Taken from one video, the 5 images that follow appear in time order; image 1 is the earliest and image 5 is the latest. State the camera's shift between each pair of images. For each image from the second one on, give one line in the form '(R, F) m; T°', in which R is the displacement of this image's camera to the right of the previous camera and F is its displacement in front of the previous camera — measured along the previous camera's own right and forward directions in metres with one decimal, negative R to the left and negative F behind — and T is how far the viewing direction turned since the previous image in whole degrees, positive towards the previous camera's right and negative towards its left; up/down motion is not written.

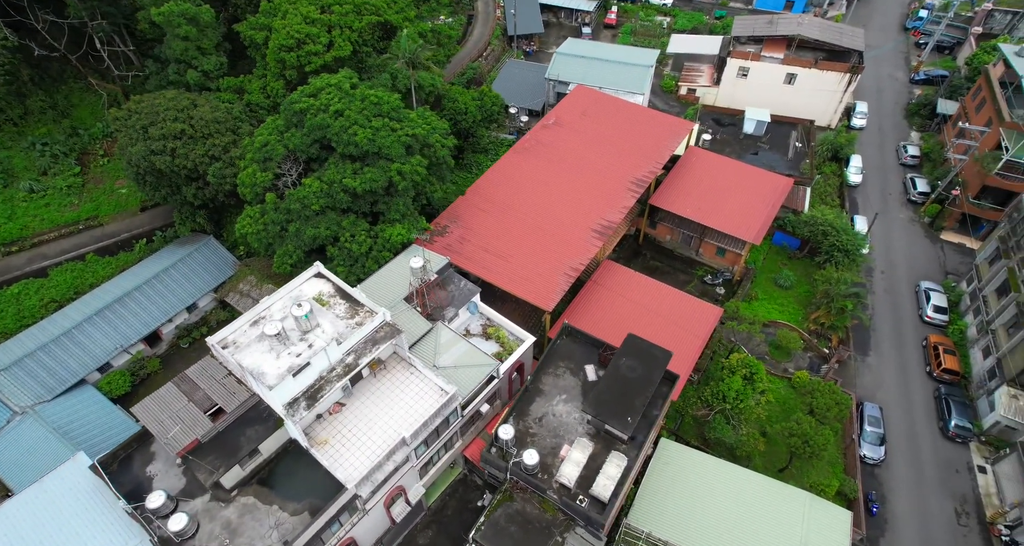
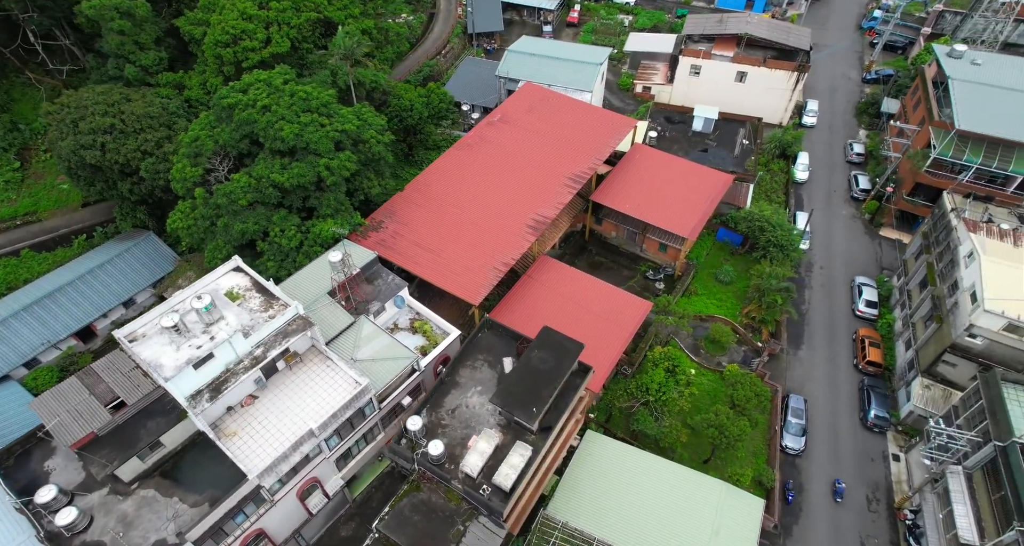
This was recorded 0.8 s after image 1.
(+3.1, -0.3) m; +1°
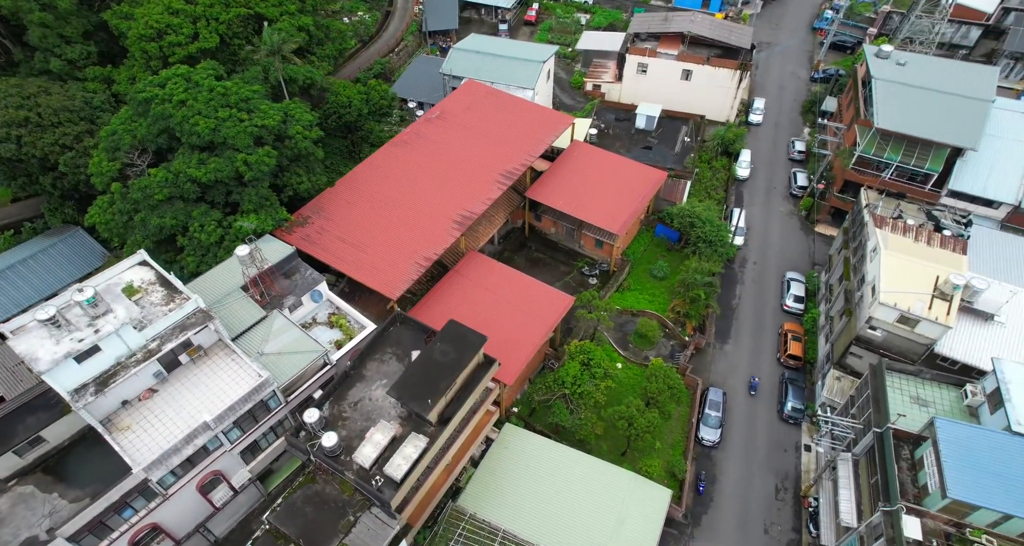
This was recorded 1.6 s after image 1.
(+3.5, -0.3) m; +1°
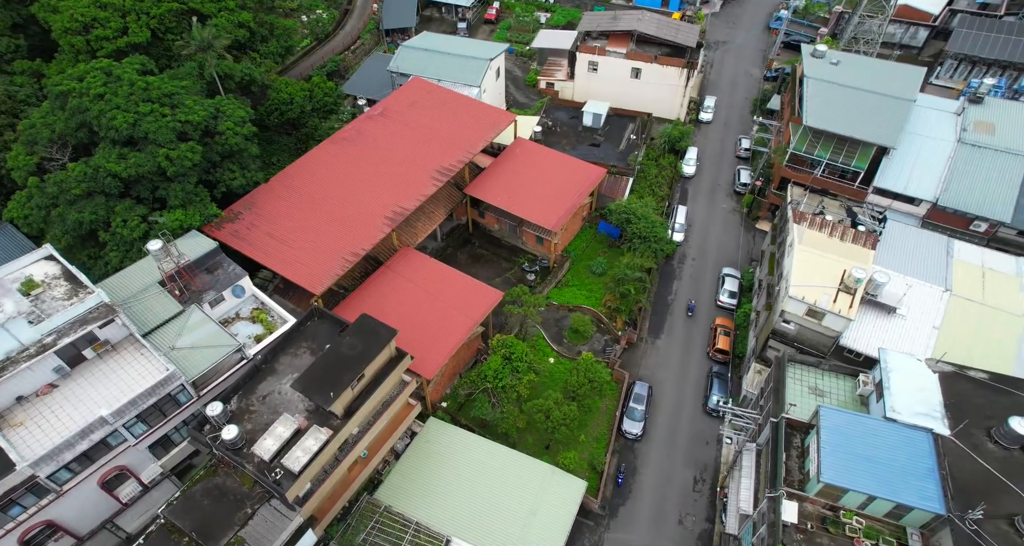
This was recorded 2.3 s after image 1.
(+3.3, -0.3) m; +1°
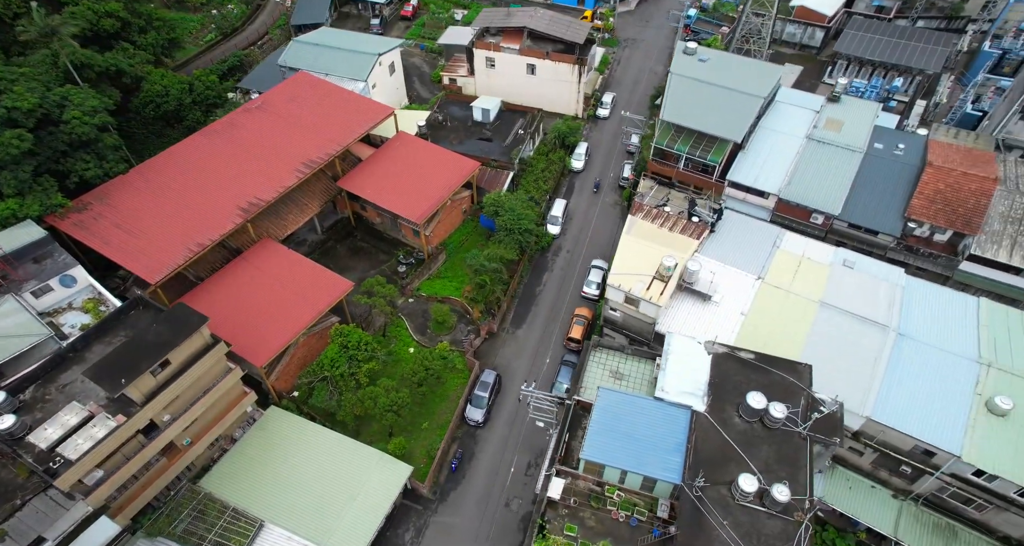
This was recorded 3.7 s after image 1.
(+6.9, -0.6) m; +3°
